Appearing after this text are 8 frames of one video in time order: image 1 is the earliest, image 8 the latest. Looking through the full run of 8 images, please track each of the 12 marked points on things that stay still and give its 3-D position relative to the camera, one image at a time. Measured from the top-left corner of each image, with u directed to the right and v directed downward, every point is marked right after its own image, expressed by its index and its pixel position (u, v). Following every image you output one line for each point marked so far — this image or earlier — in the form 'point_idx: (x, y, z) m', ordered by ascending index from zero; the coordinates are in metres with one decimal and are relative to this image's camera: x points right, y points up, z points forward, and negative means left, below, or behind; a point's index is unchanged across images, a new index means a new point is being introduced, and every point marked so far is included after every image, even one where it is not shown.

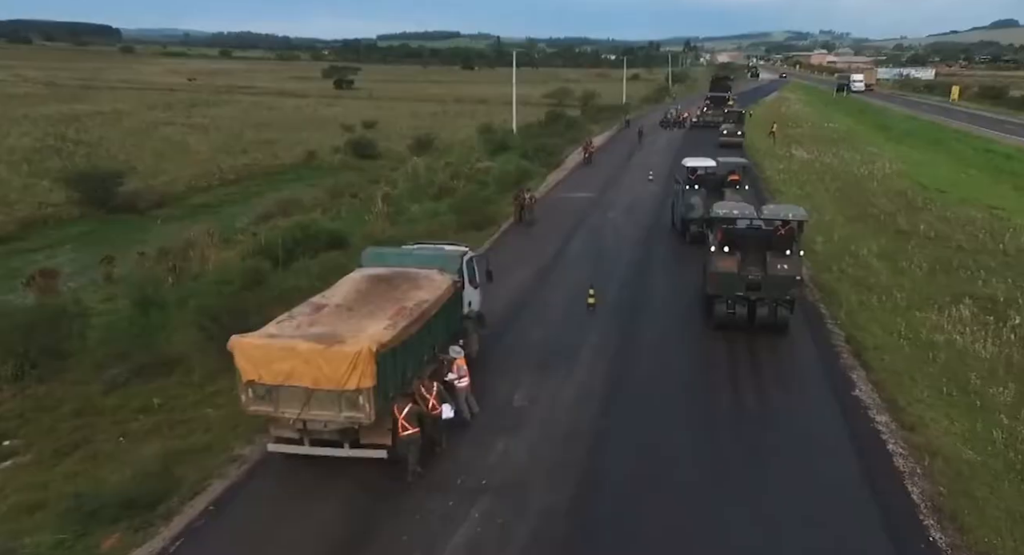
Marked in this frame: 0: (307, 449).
0: (-2.7, -2.4, +11.0) m
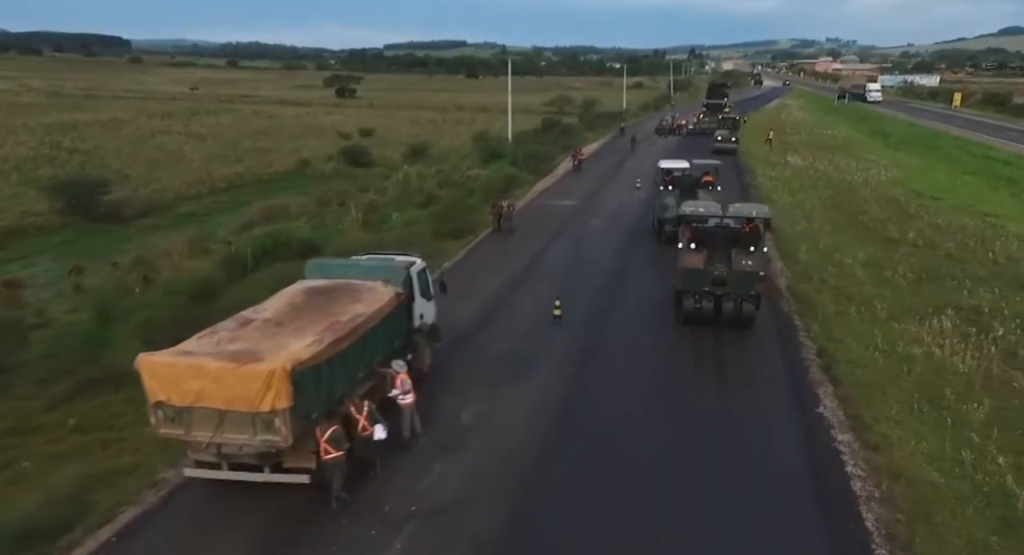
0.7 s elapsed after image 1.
0: (-3.7, -2.5, +10.4) m
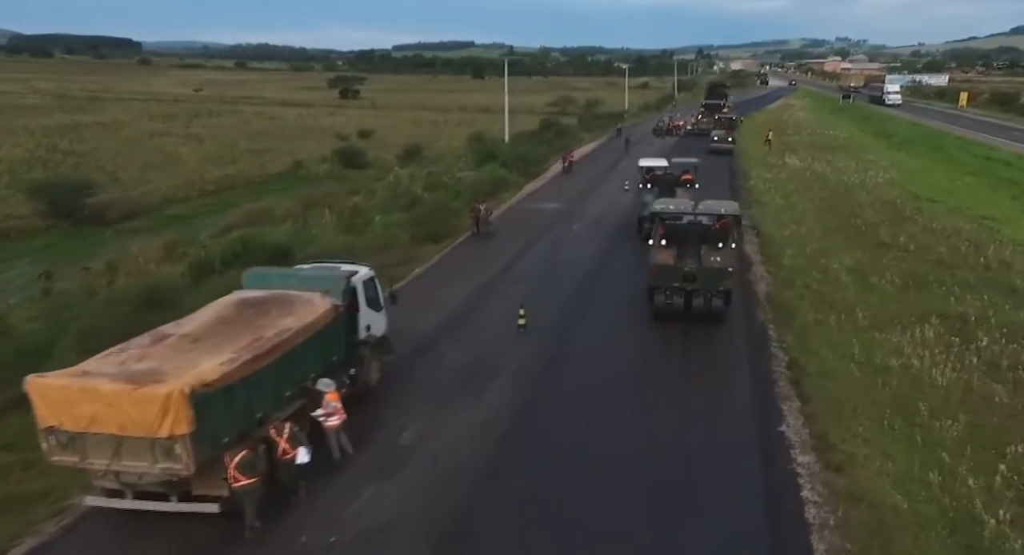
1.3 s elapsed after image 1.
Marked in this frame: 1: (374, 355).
0: (-4.6, -2.7, +9.8) m
1: (-2.5, -1.4, +14.7) m
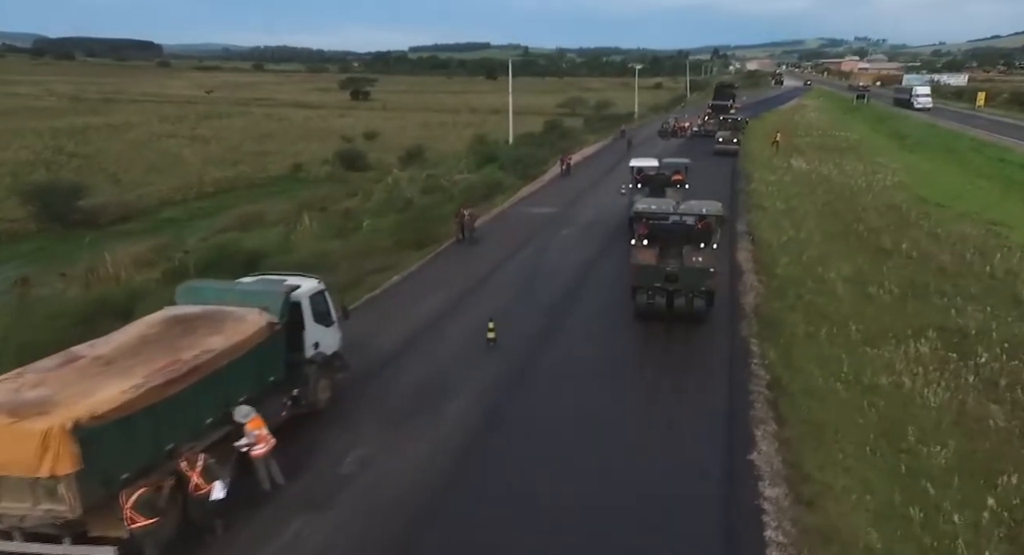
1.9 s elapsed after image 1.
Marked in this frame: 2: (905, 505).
0: (-5.4, -2.9, +9.0) m
1: (-3.2, -1.7, +13.8) m
2: (+5.7, -3.3, +11.8) m
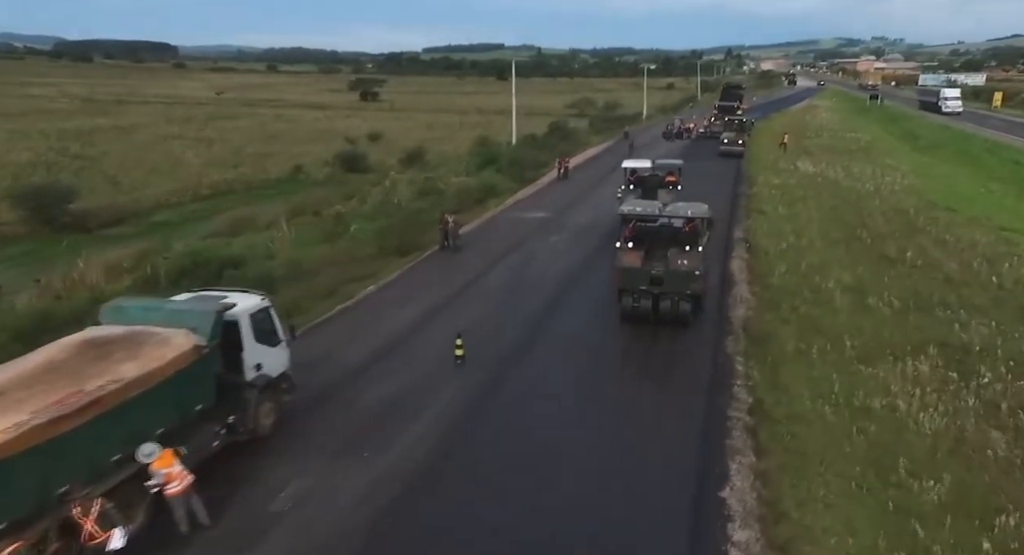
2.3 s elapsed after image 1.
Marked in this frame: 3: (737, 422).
0: (-6.2, -3.2, +8.1) m
1: (-3.9, -1.9, +12.9) m
2: (+4.9, -3.6, +10.7) m
3: (+4.1, -2.6, +14.7) m
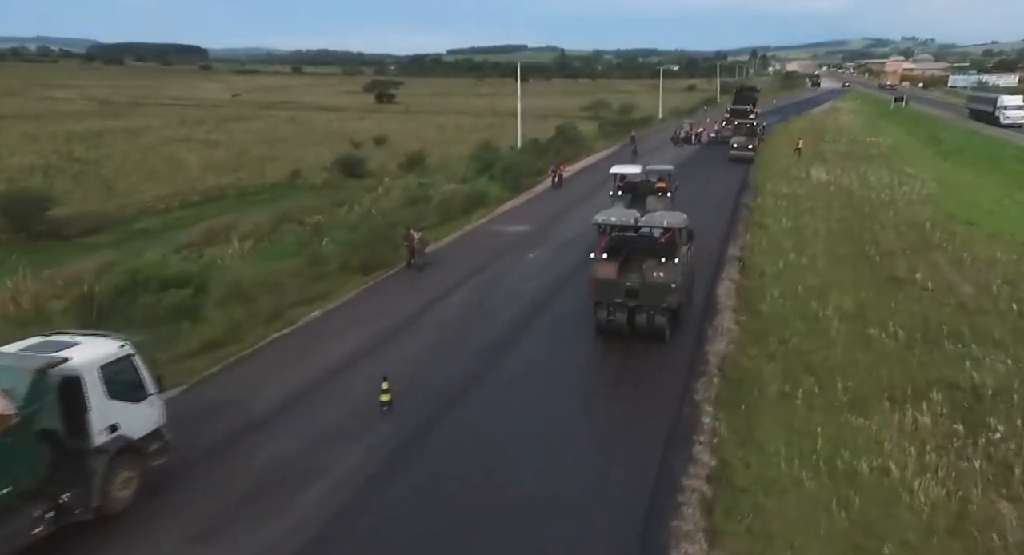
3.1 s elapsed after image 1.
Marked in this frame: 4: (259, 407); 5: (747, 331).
0: (-7.6, -3.7, +6.2) m
1: (-5.2, -2.5, +10.9) m
2: (+3.6, -4.2, +8.4) m
3: (+2.9, -3.2, +12.5) m
4: (-4.9, -2.6, +13.8) m
5: (+5.7, -1.3, +19.8) m
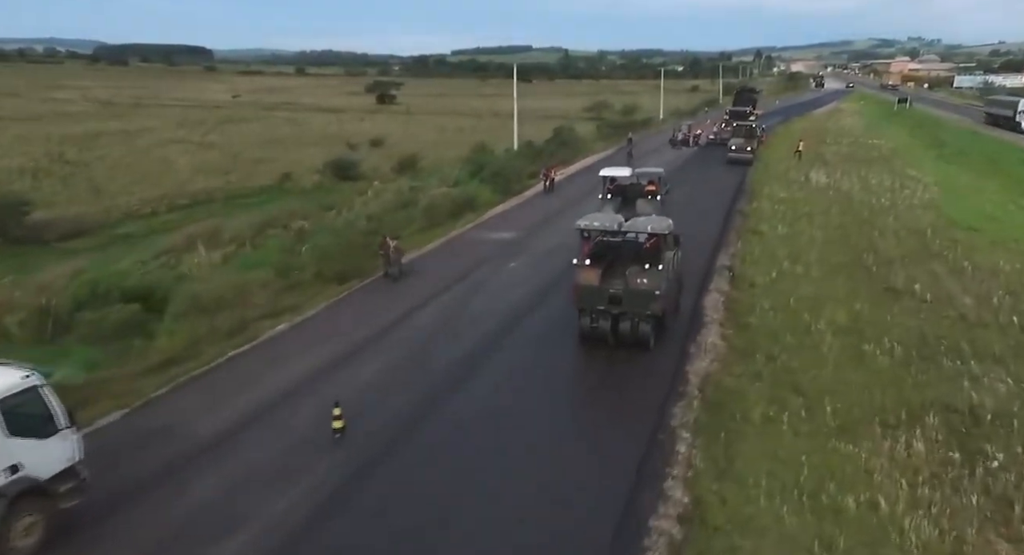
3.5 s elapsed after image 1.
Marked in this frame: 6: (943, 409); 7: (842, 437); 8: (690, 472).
0: (-8.3, -4.0, +5.2) m
1: (-5.8, -2.8, +10.0) m
2: (+2.9, -4.5, +7.4) m
3: (+2.3, -3.5, +11.5) m
4: (-5.5, -2.9, +12.9) m
5: (+5.1, -1.6, +18.8) m
6: (+8.2, -2.5, +15.5) m
7: (+5.8, -2.8, +14.3) m
8: (+3.1, -3.0, +13.4) m
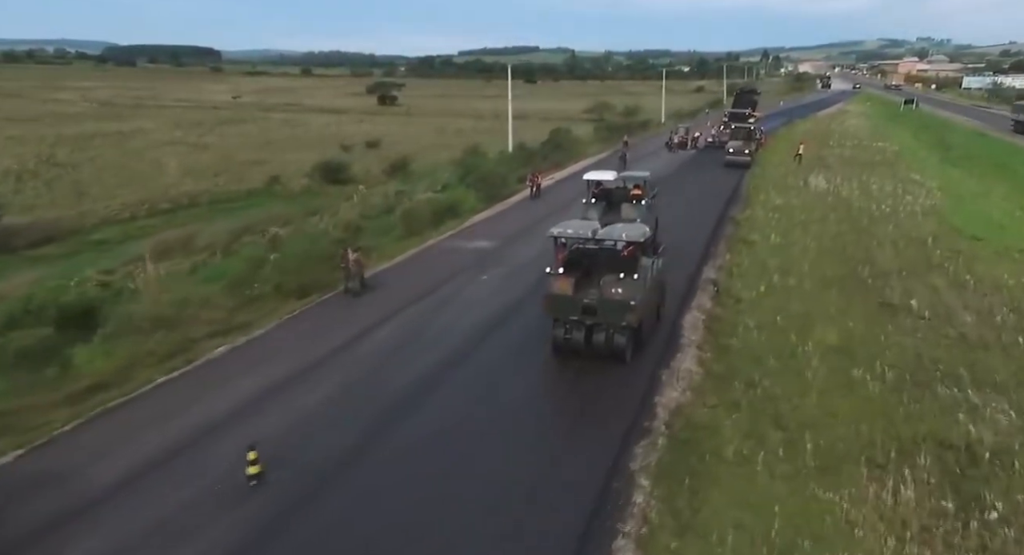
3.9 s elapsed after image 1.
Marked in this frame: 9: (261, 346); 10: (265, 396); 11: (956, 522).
0: (-9.3, -4.4, +3.9) m
1: (-6.8, -3.1, +8.6) m
2: (+2.0, -4.8, +6.0) m
3: (+1.3, -3.8, +10.1) m
4: (-6.4, -3.2, +11.5) m
5: (+4.3, -2.0, +17.3) m
6: (+7.3, -2.9, +14.0) m
7: (+4.9, -3.2, +12.8) m
8: (+2.2, -3.4, +12.0) m
9: (-5.6, -1.6, +18.4) m
10: (-4.8, -2.5, +14.9) m
11: (+6.4, -3.5, +11.7) m
